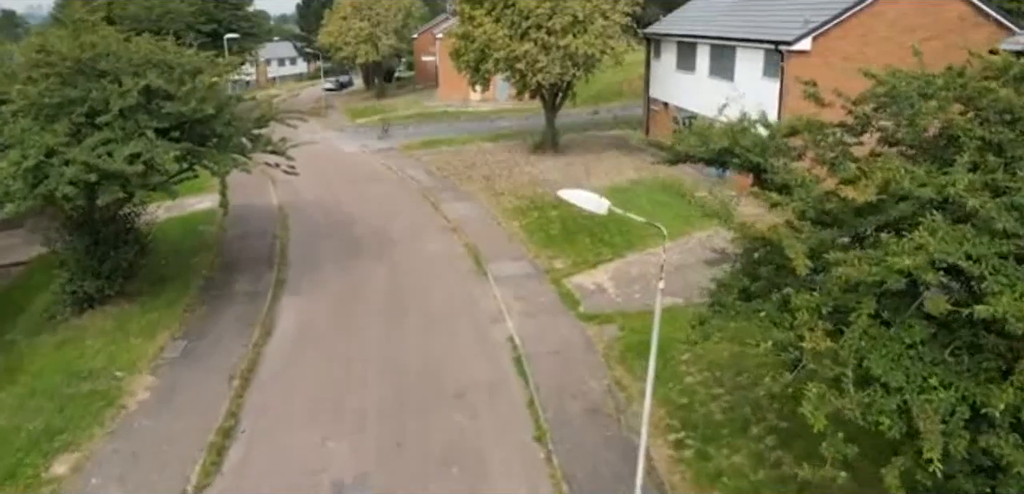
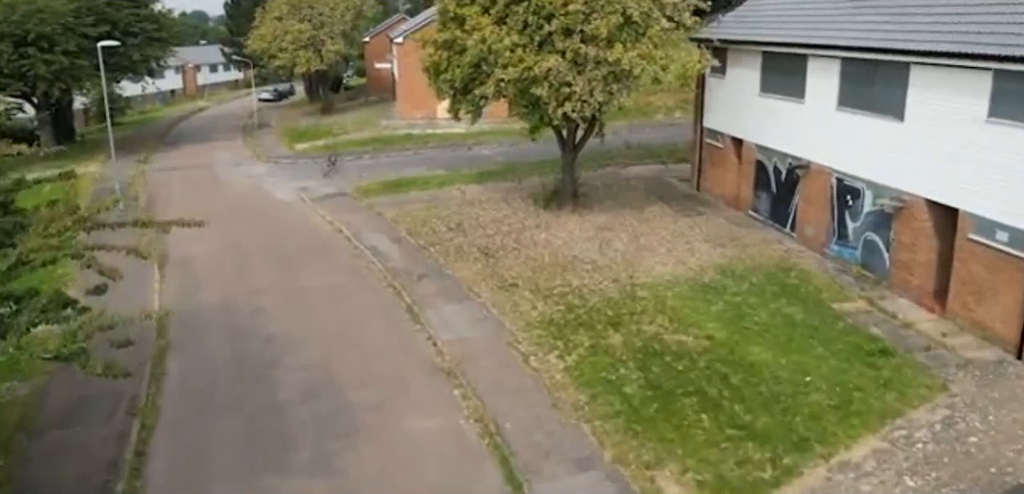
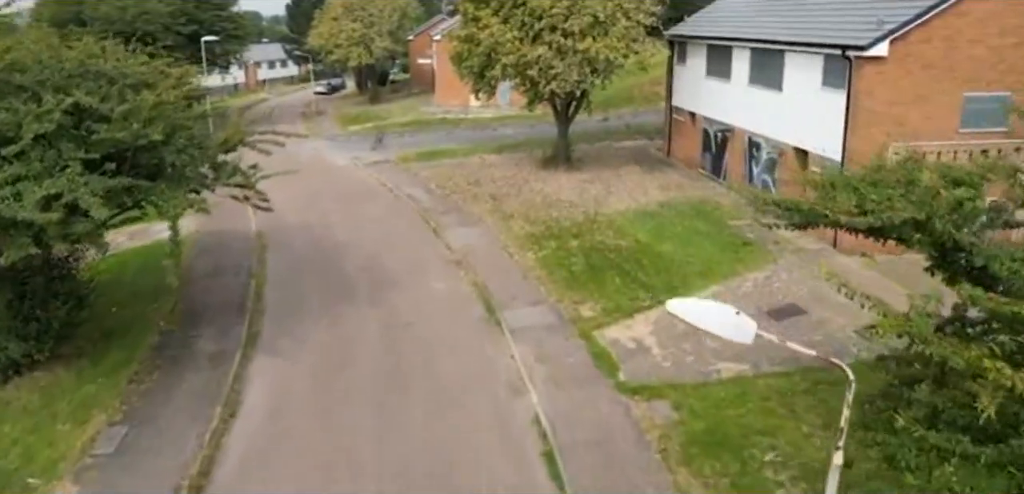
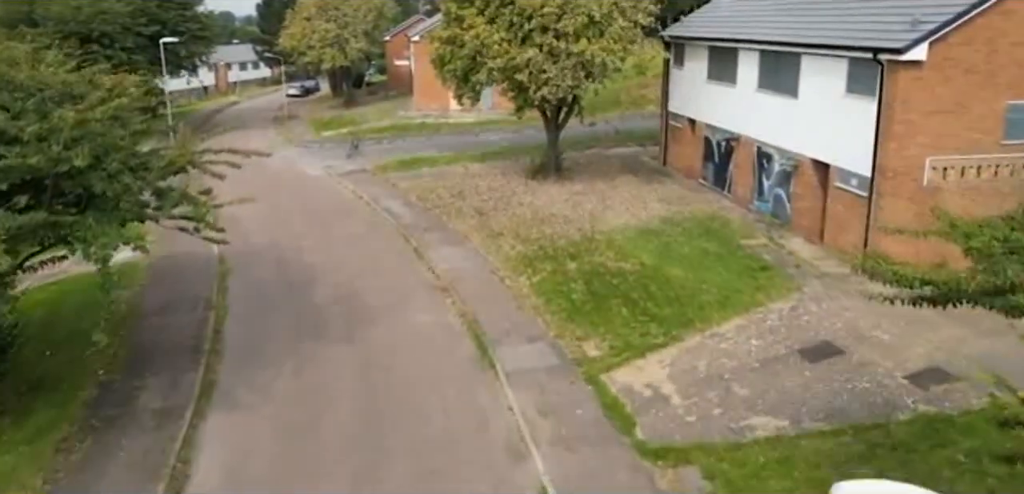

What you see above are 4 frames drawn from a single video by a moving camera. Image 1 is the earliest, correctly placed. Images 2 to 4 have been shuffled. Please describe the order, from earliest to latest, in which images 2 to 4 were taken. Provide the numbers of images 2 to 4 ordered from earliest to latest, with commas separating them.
3, 4, 2
